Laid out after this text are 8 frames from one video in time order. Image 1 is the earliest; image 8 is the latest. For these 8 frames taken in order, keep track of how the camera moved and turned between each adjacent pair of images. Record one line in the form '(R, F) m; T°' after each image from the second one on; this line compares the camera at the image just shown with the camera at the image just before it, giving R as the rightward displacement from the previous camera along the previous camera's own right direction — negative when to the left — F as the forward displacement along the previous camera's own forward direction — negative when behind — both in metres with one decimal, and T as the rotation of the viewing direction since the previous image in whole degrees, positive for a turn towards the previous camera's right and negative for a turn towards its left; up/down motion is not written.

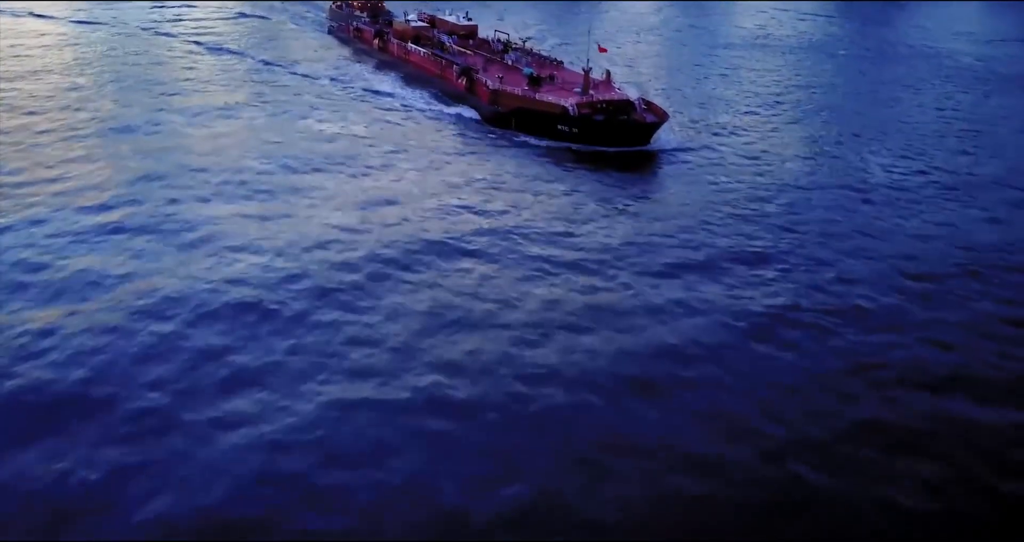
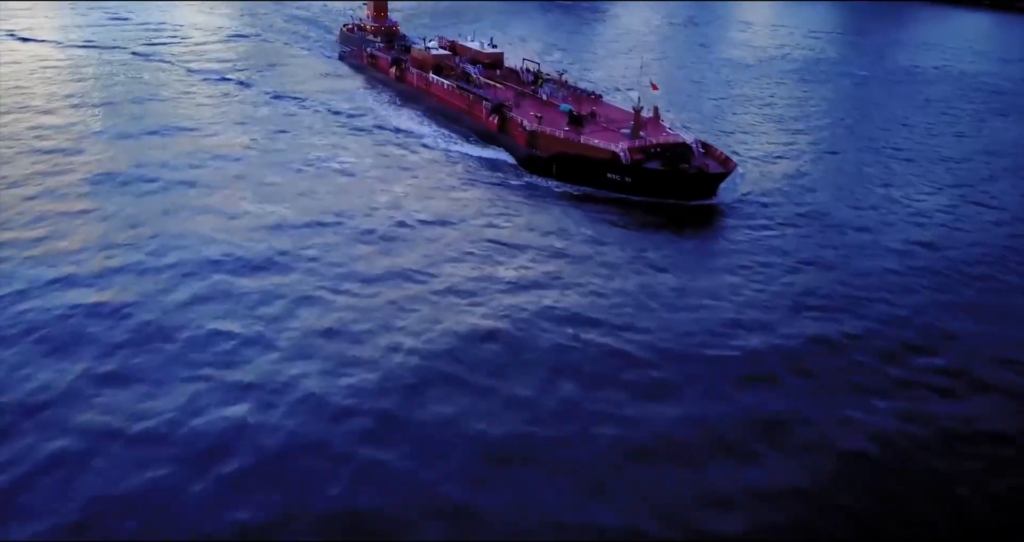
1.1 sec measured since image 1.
(-1.4, +3.8) m; 0°
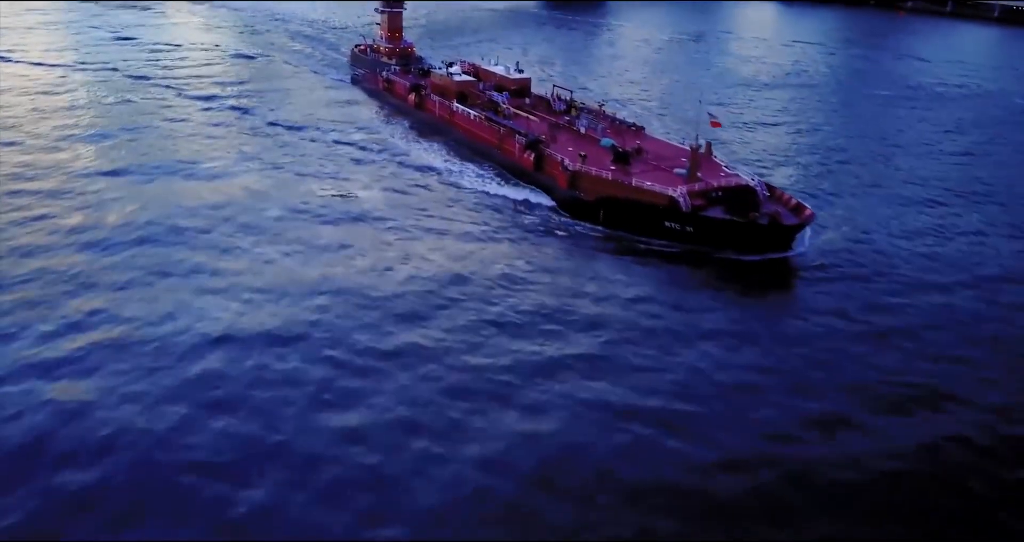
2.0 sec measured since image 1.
(-1.4, +3.1) m; 0°
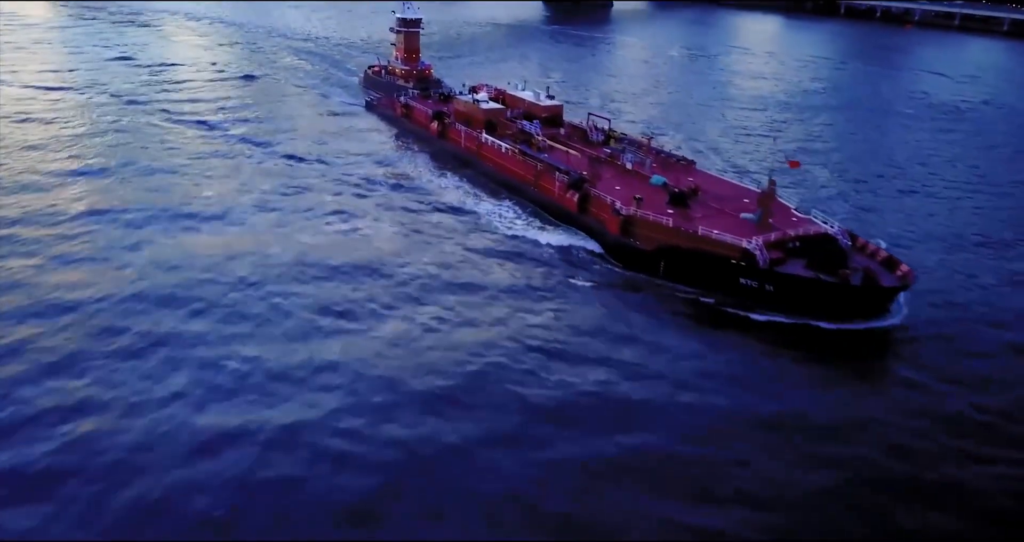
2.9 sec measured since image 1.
(-1.3, +3.0) m; 0°
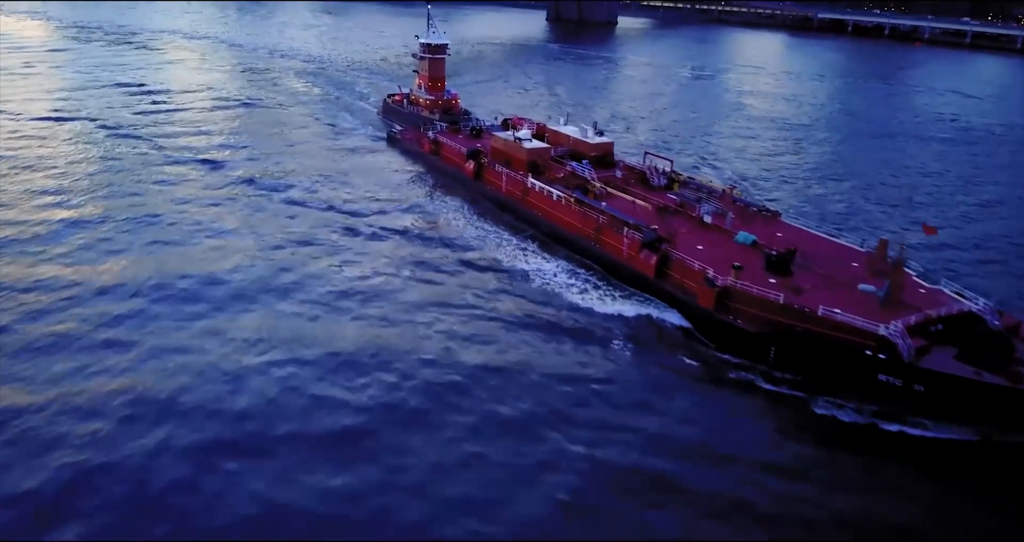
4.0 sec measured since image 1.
(-1.7, +3.9) m; 0°
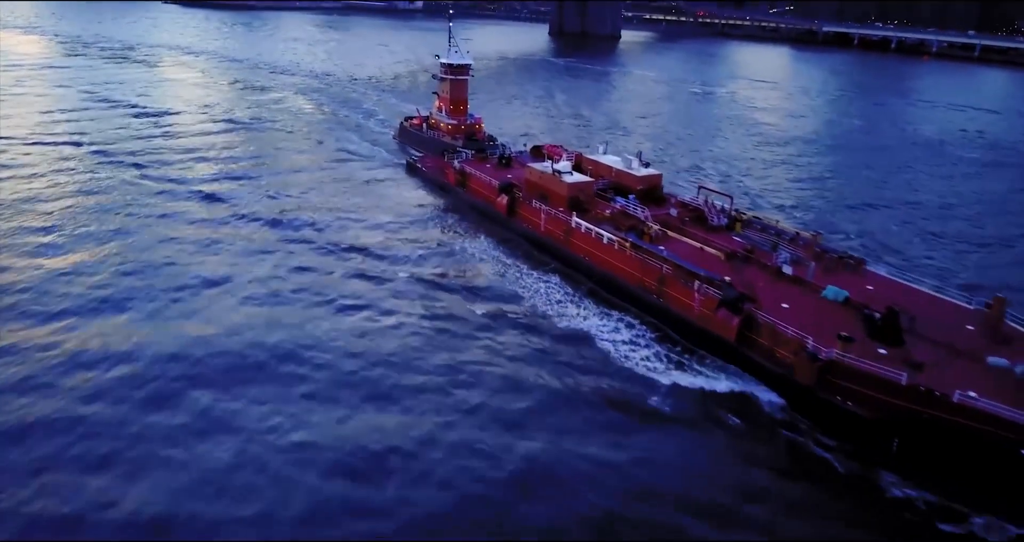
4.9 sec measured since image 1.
(-1.3, +3.0) m; 0°
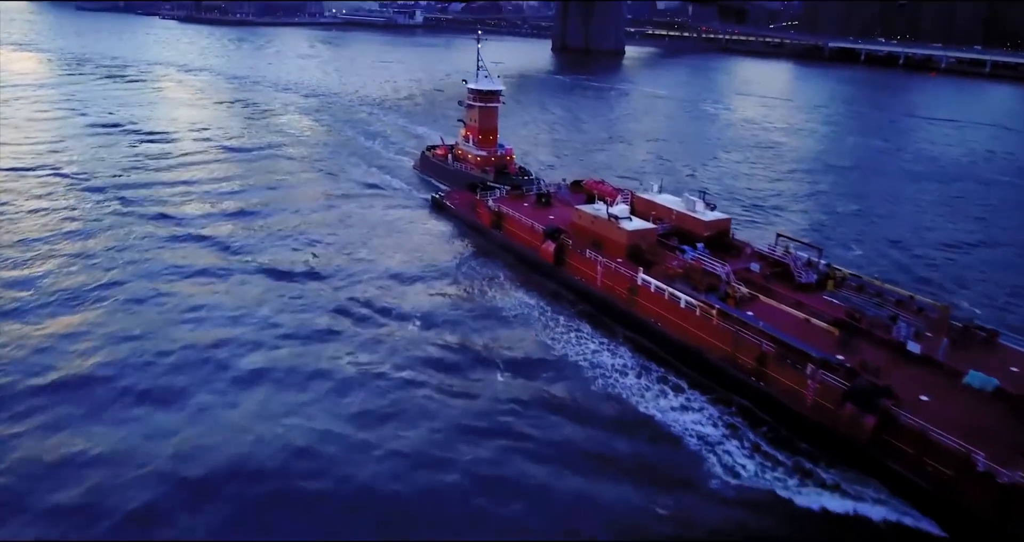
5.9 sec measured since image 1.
(-1.5, +3.5) m; 0°
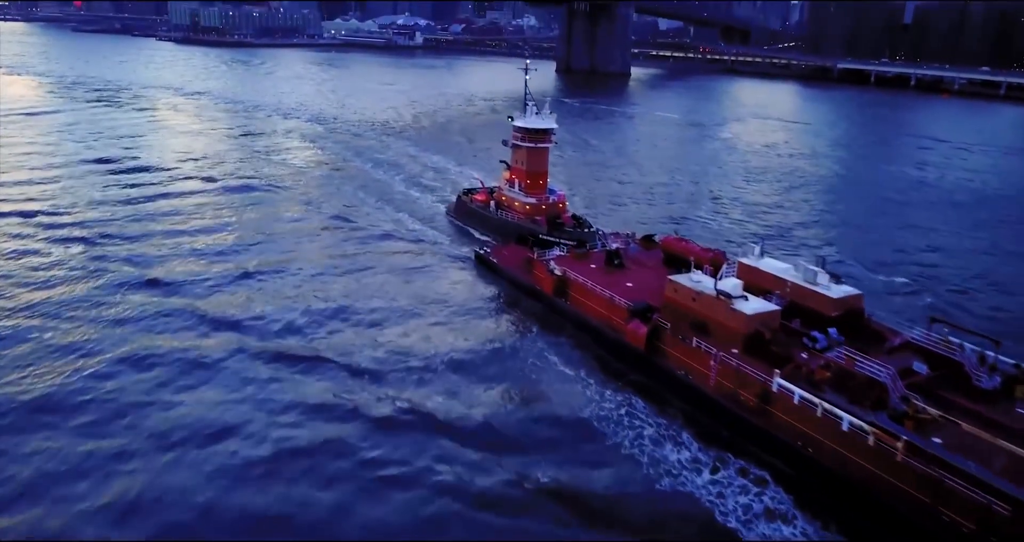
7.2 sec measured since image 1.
(-2.0, +4.8) m; 0°
